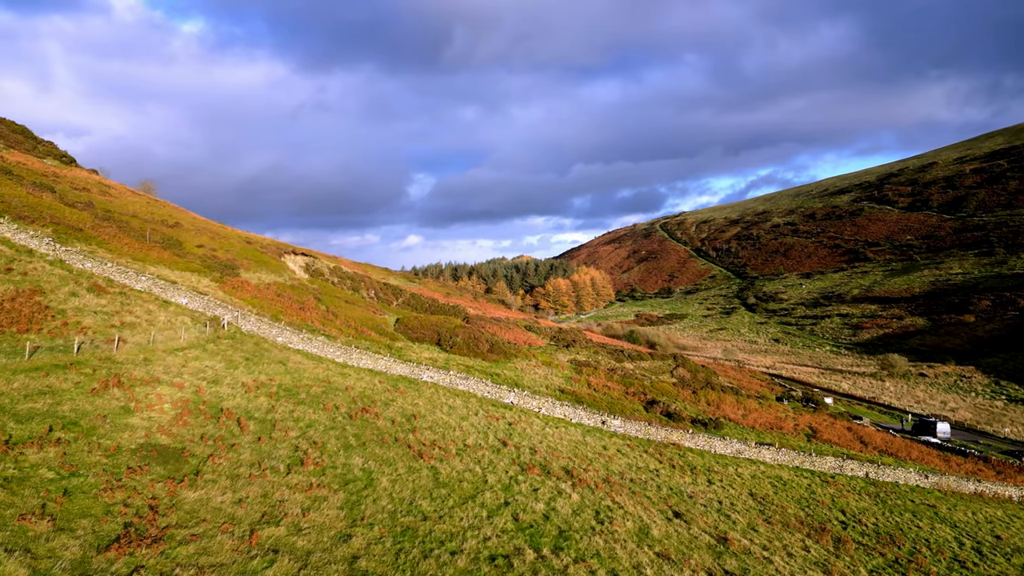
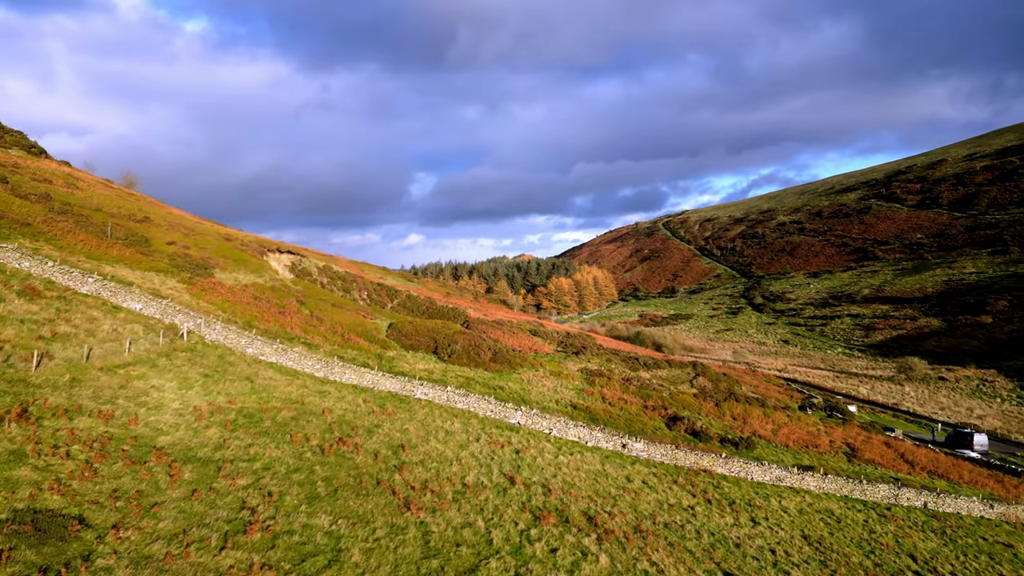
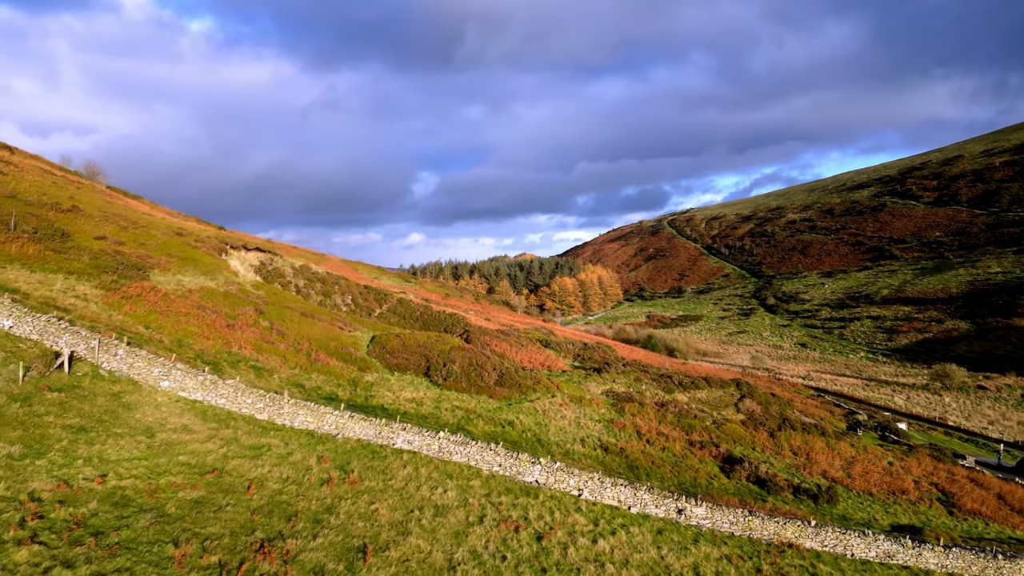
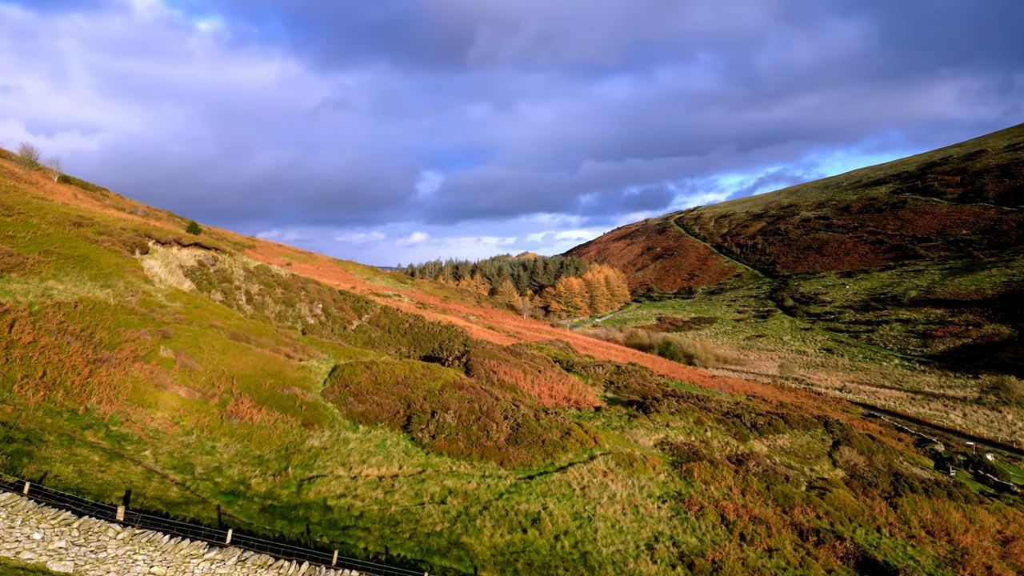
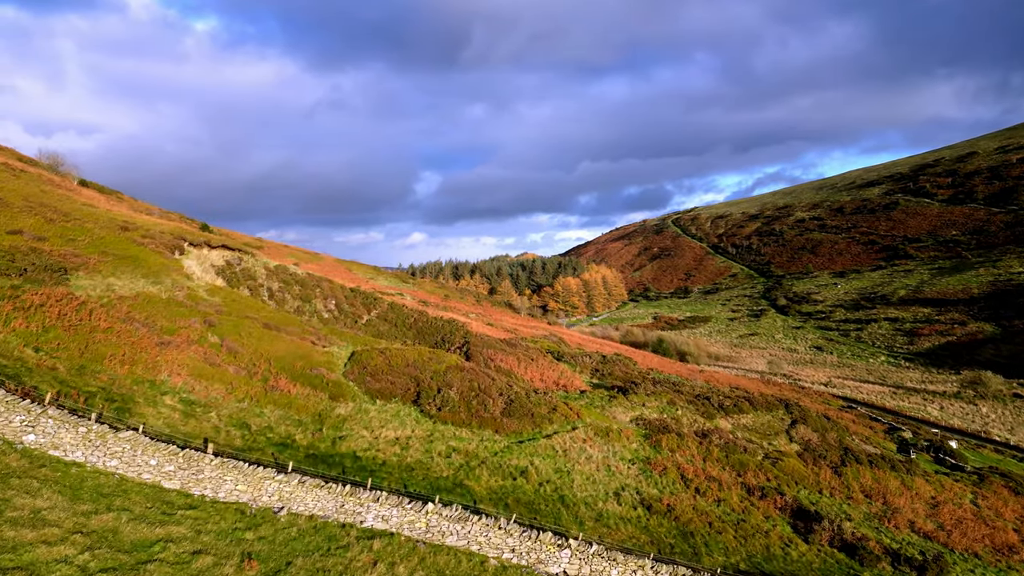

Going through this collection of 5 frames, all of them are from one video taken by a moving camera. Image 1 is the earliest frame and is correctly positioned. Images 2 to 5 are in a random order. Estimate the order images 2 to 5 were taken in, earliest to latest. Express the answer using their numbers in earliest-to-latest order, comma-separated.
2, 3, 5, 4
